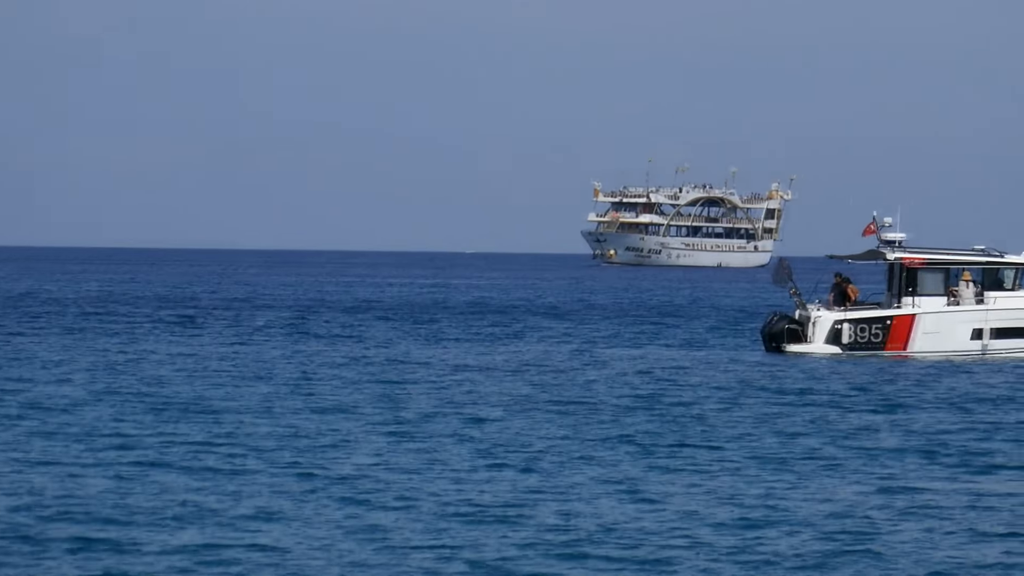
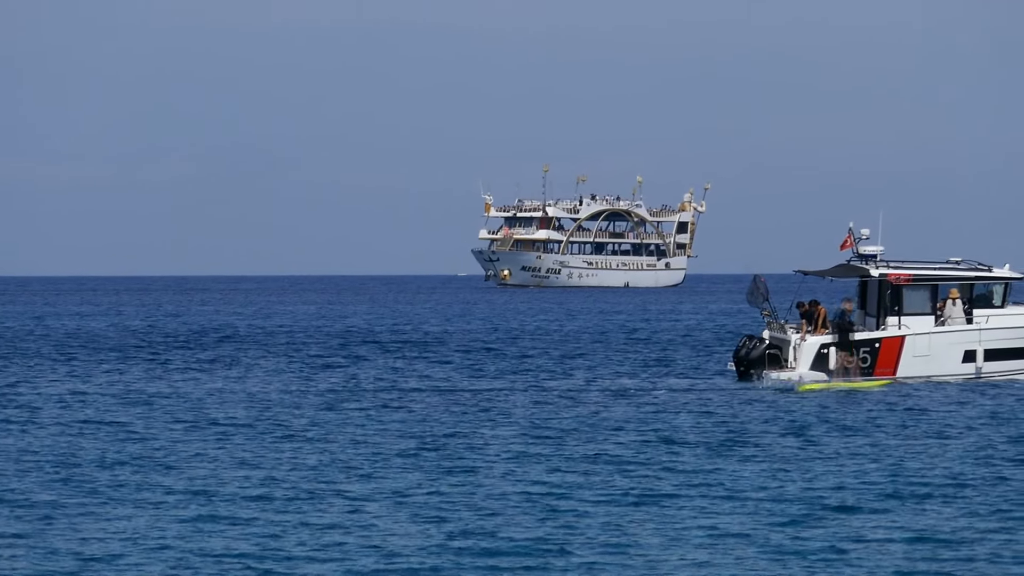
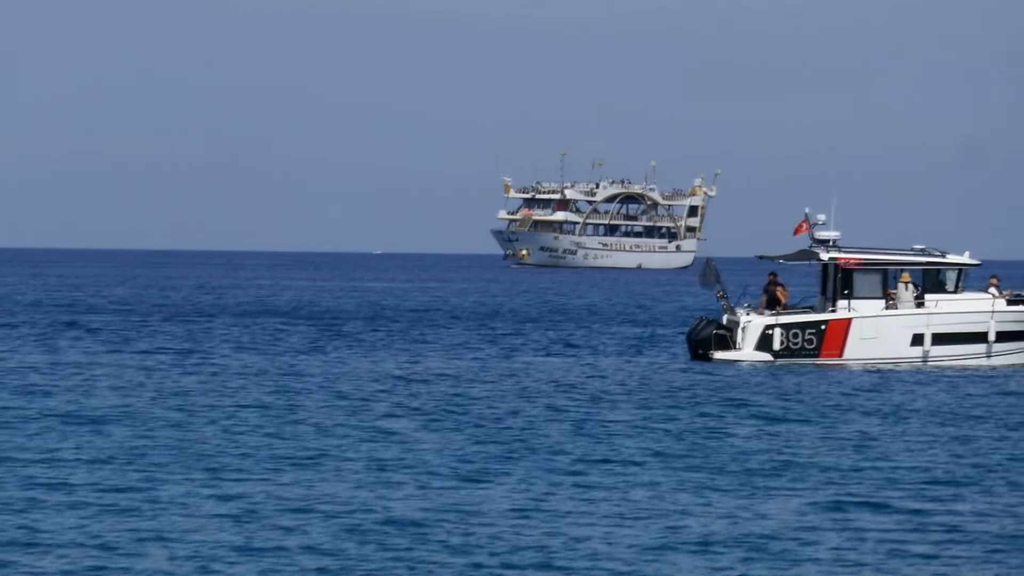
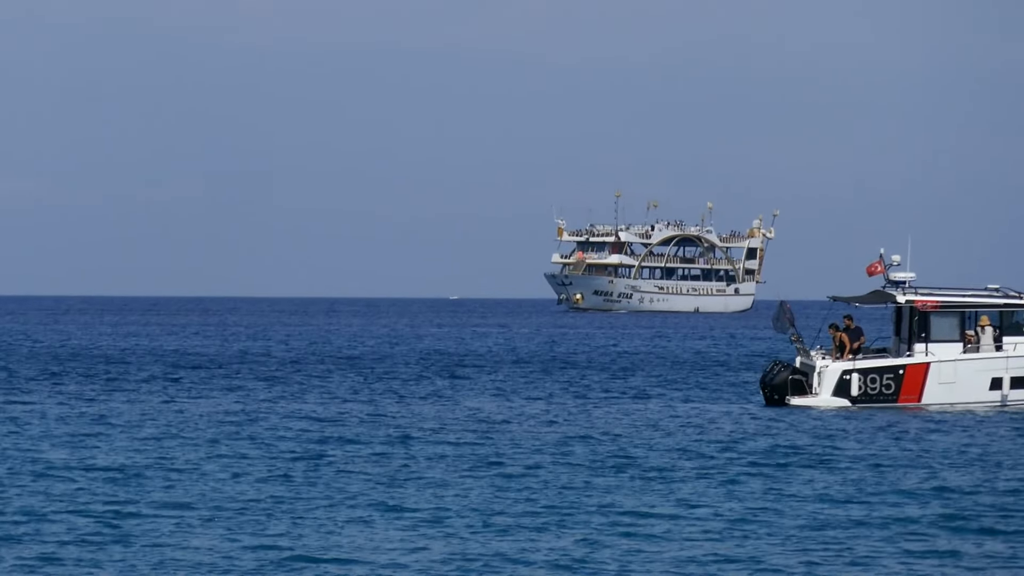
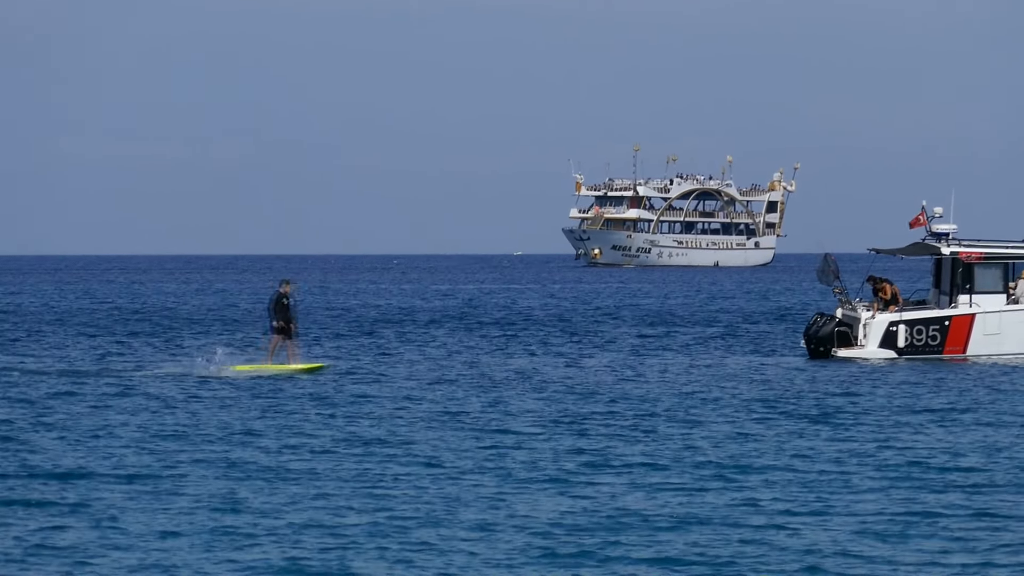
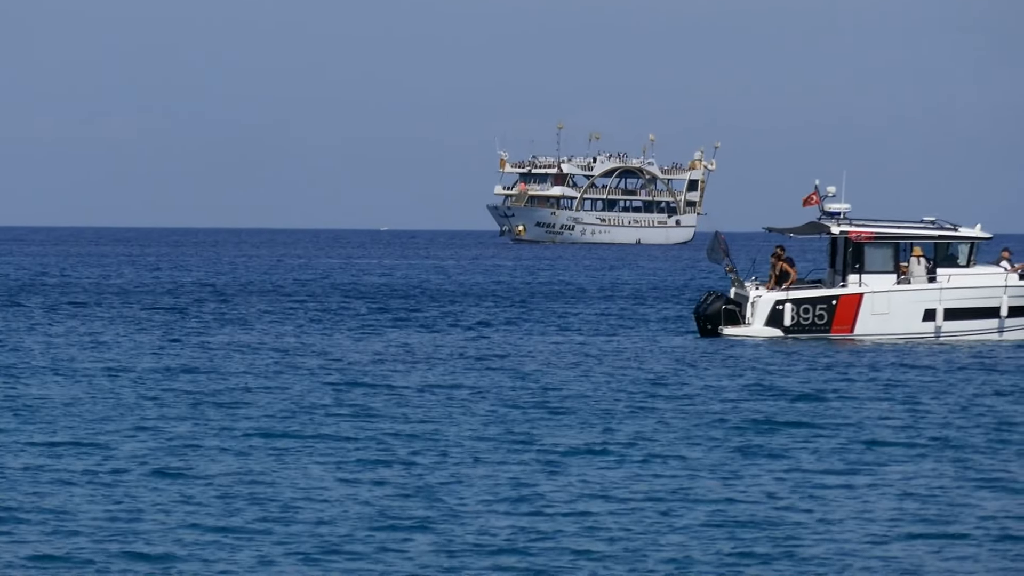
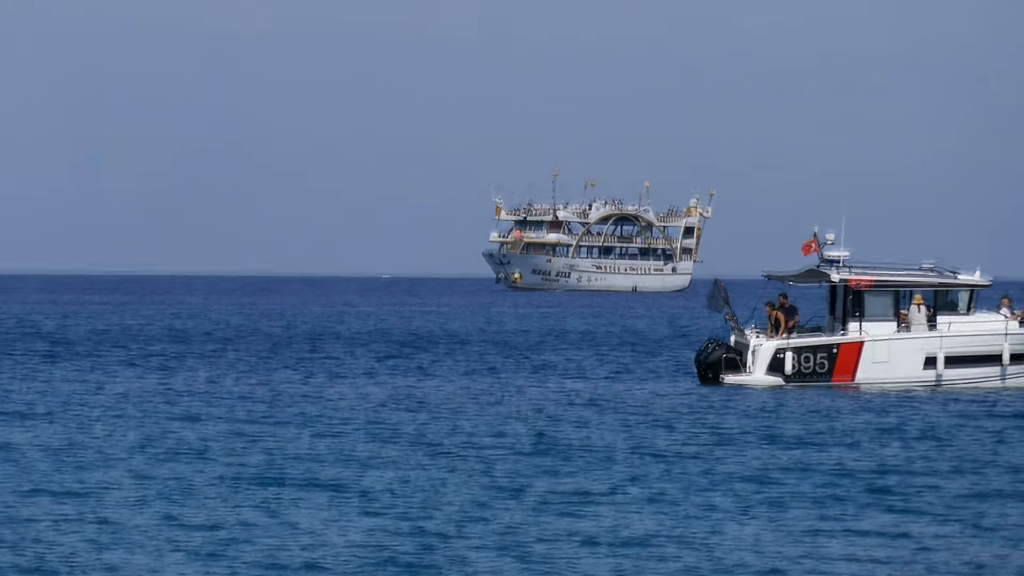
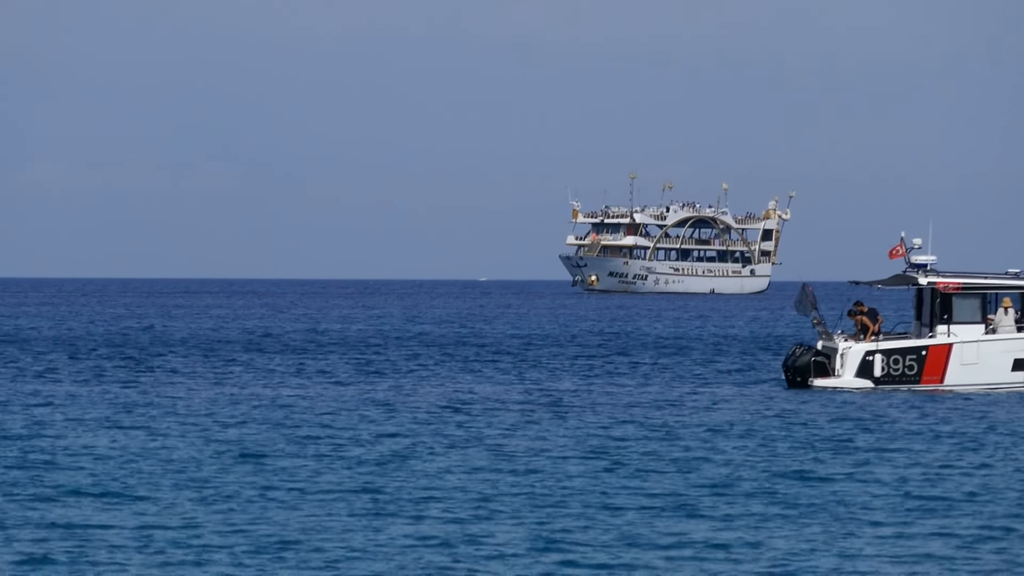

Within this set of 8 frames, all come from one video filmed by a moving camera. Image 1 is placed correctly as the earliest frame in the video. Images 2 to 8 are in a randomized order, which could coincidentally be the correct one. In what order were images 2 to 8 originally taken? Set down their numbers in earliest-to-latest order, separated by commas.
3, 6, 7, 4, 8, 5, 2
